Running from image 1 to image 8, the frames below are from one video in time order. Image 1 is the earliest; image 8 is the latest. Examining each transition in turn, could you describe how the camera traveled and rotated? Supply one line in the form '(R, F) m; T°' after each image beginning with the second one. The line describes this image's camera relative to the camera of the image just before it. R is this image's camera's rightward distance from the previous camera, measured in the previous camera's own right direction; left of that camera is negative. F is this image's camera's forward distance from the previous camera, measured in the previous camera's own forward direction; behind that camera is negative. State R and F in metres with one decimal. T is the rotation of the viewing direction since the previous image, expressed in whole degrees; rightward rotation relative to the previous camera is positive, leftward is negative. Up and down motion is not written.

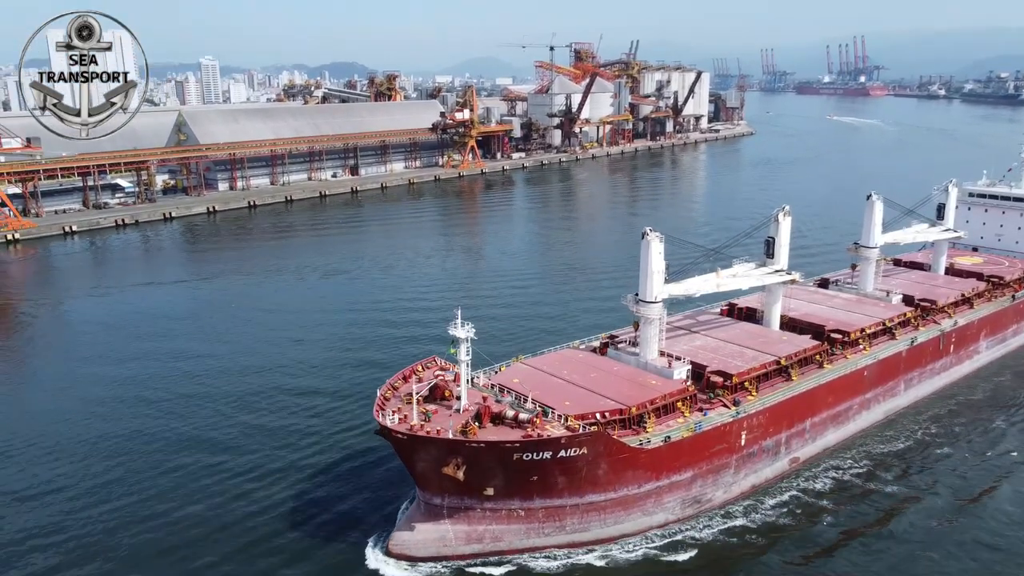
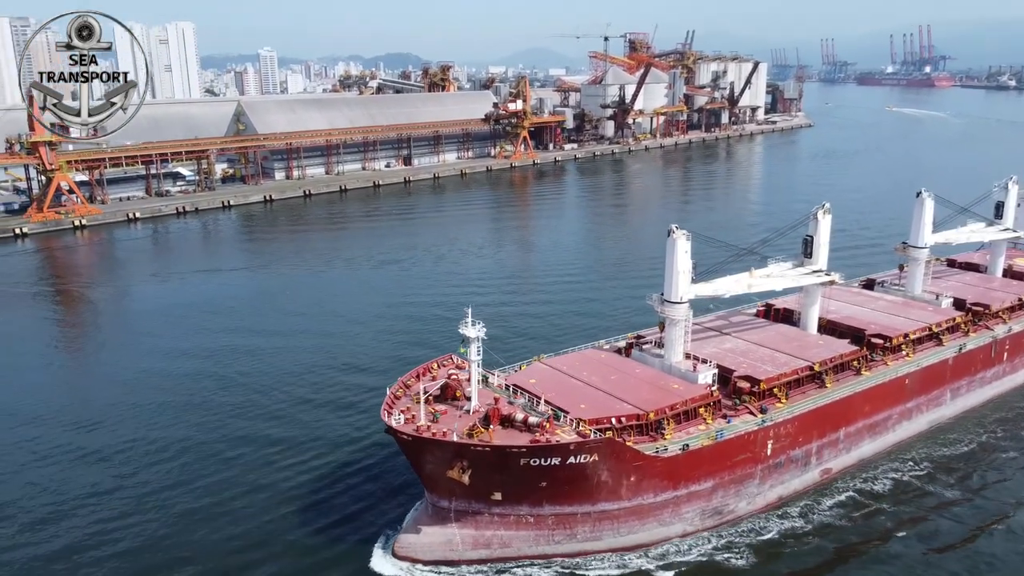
(+0.6, +0.5) m; -4°
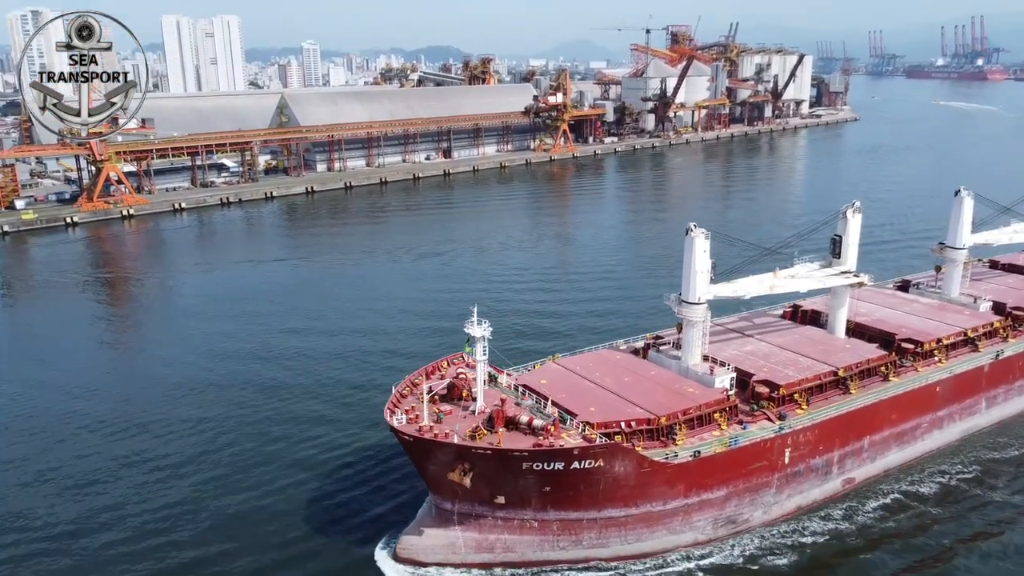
(+0.5, +0.3) m; -3°
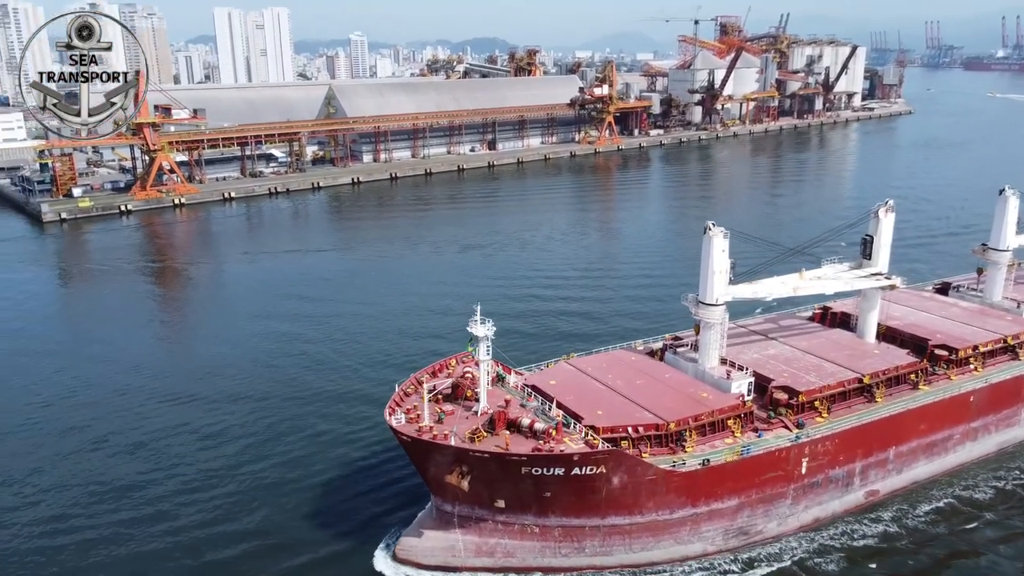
(+0.6, +0.3) m; -3°
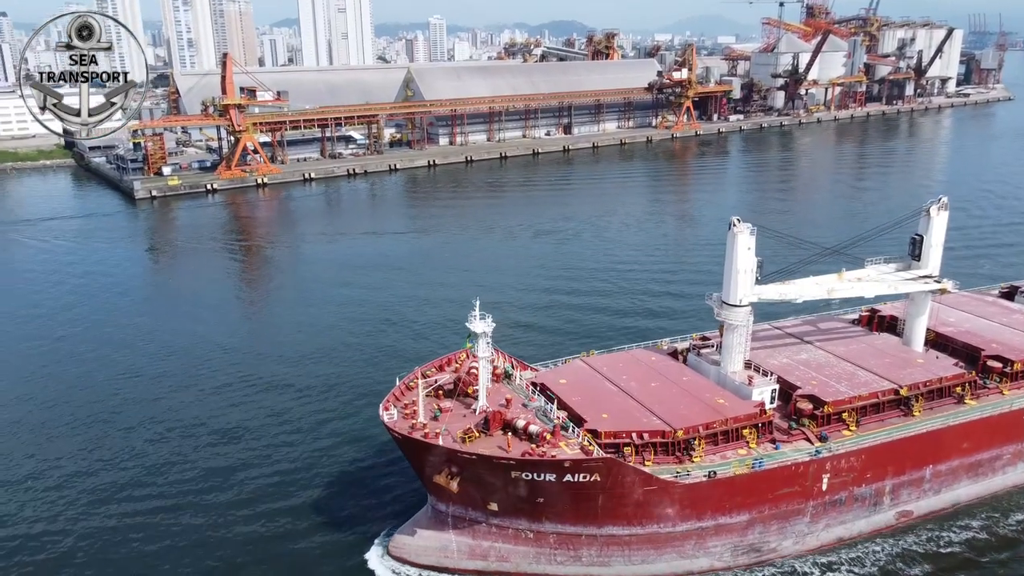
(+1.1, +0.5) m; -5°
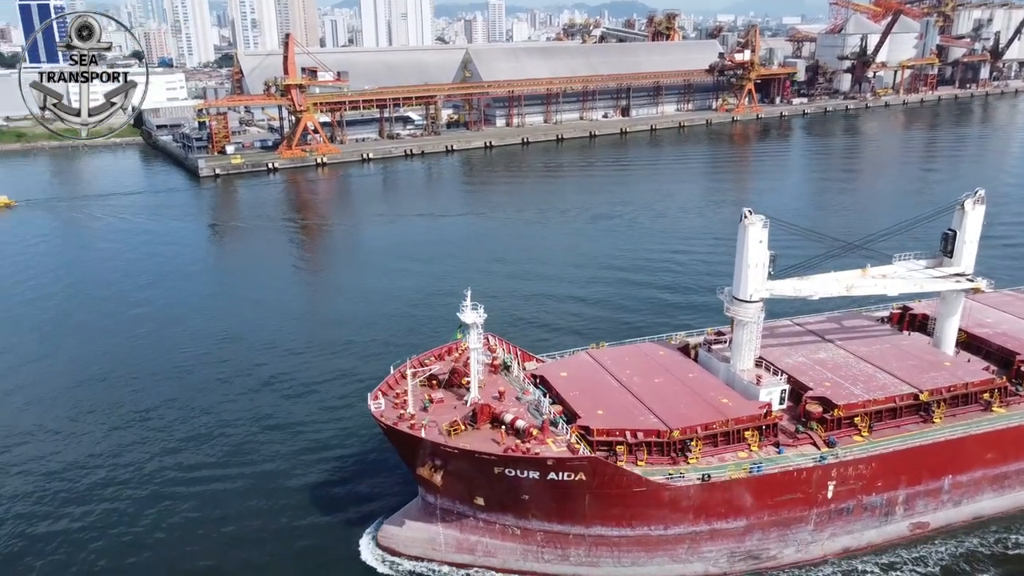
(+0.9, +0.3) m; -4°
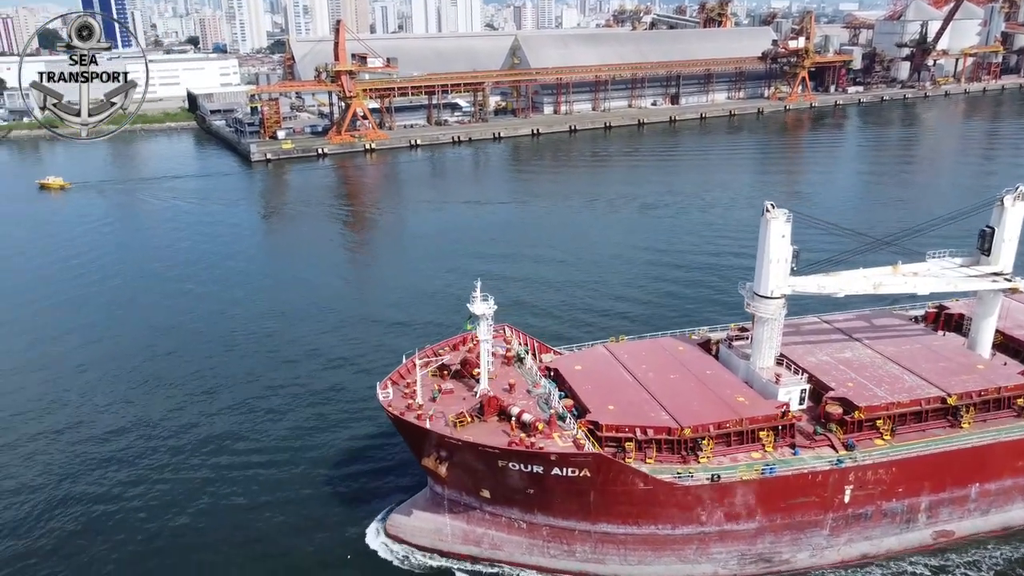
(+0.5, +0.2) m; -3°
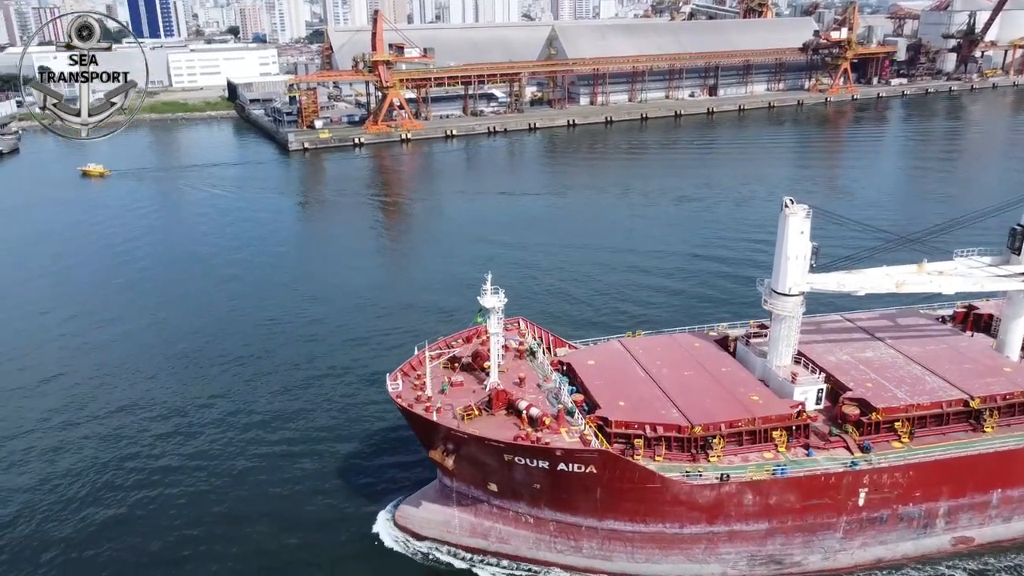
(+0.3, +0.1) m; -2°
